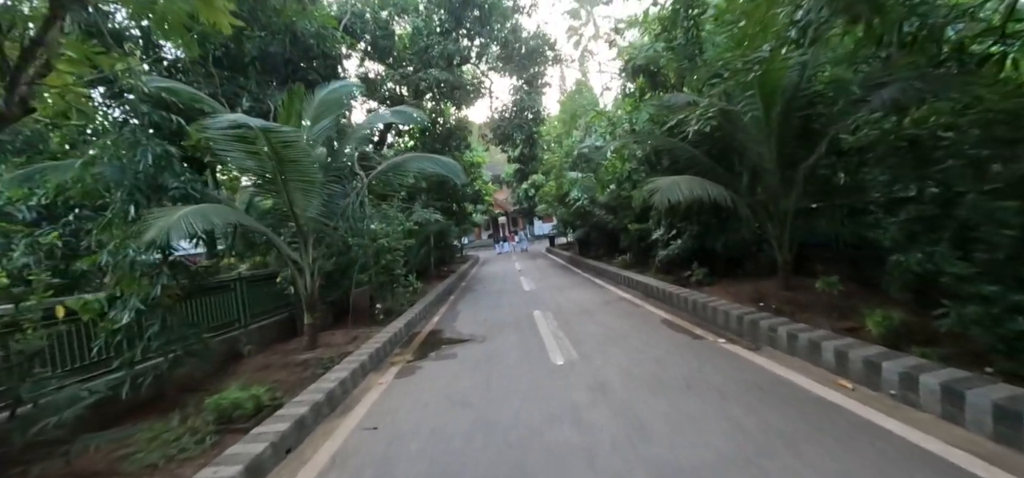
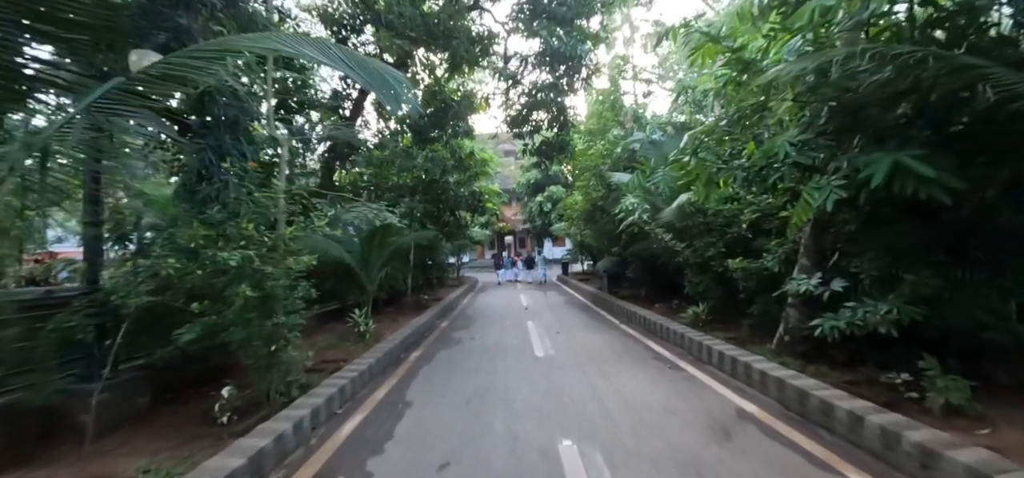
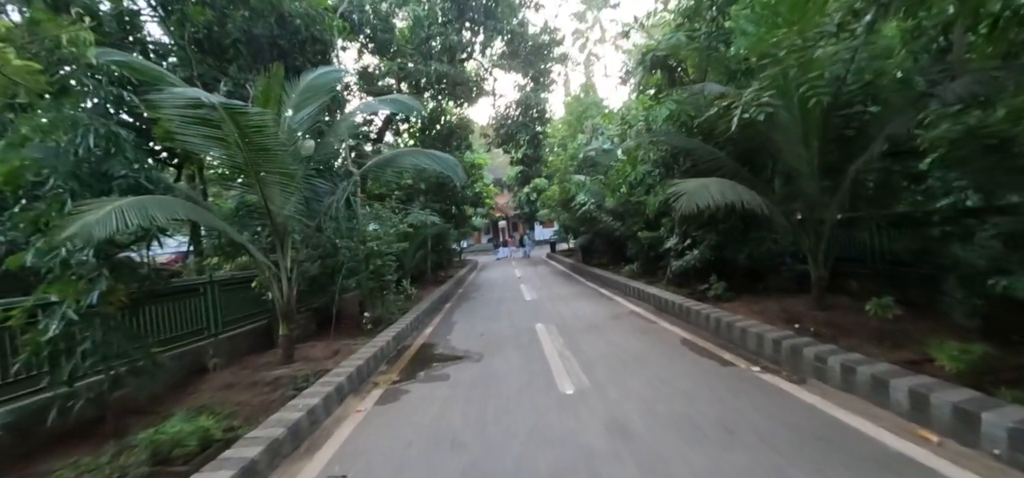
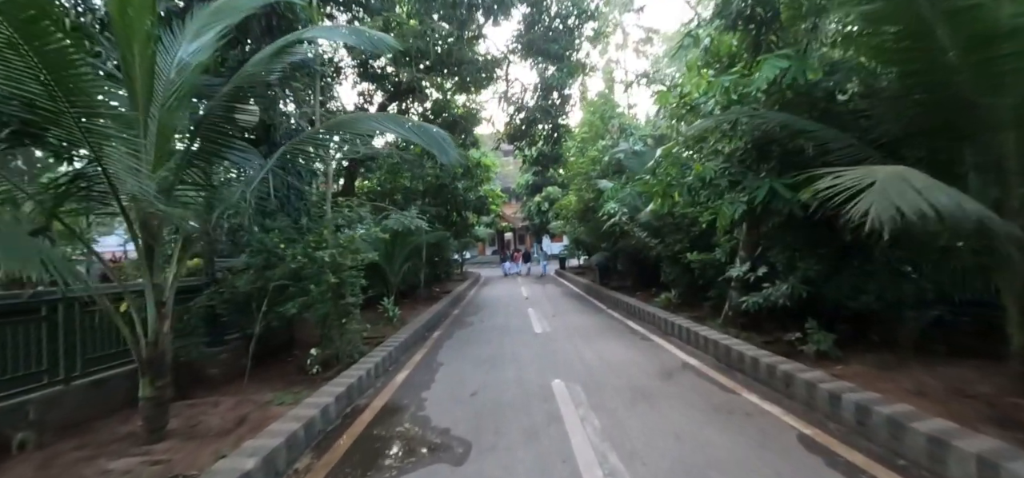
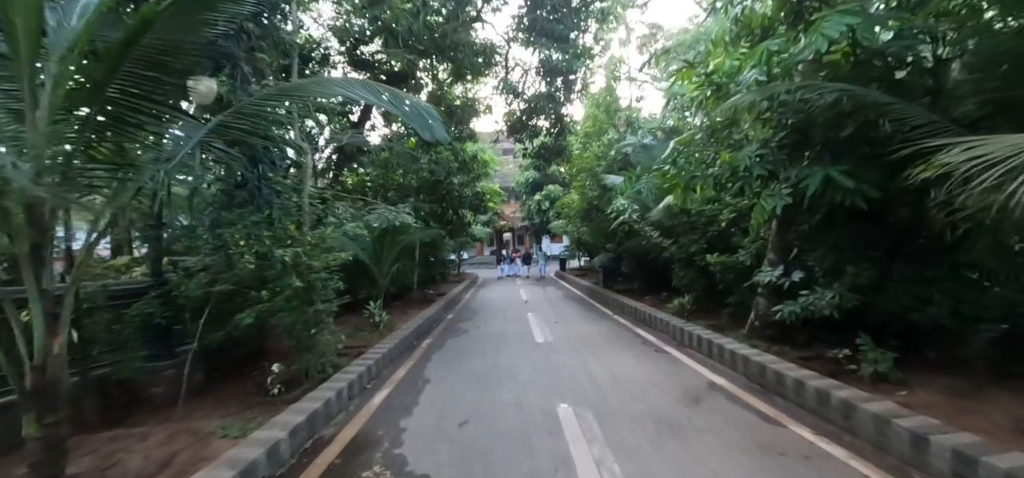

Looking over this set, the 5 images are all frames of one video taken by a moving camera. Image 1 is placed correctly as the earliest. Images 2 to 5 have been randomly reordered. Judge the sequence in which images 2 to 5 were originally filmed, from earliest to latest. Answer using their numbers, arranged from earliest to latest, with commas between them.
3, 4, 5, 2
